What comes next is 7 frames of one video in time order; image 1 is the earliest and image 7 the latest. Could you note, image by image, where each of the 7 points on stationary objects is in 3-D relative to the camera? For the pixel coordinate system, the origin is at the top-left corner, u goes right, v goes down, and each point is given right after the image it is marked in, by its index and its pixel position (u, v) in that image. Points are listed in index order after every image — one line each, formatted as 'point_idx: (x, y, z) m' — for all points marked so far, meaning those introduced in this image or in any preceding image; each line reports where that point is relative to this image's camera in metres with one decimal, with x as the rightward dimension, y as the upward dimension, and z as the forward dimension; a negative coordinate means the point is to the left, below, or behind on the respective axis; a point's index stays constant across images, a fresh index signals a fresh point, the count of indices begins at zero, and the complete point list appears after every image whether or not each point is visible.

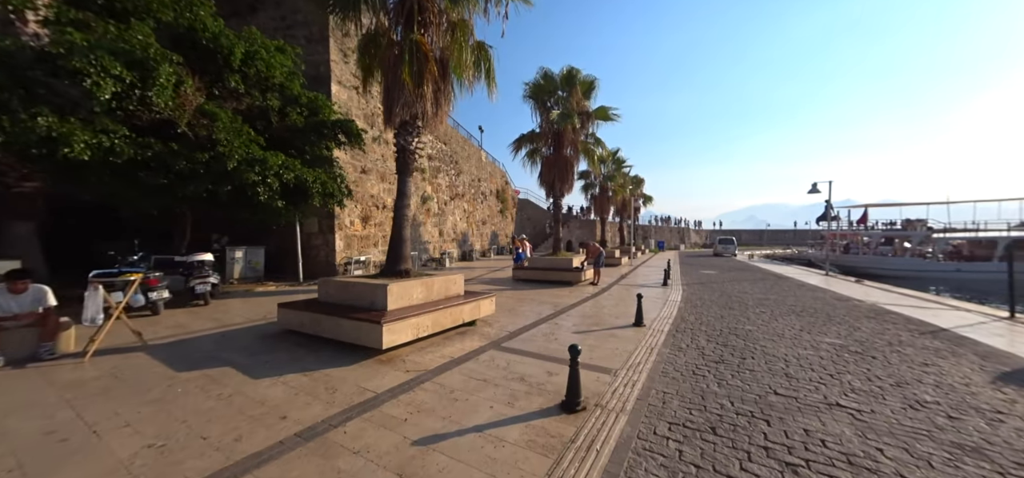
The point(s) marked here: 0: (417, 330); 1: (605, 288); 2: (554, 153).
0: (-1.2, -1.2, +4.5) m
1: (+3.0, -1.6, +11.2) m
2: (+1.6, +3.2, +12.7) m
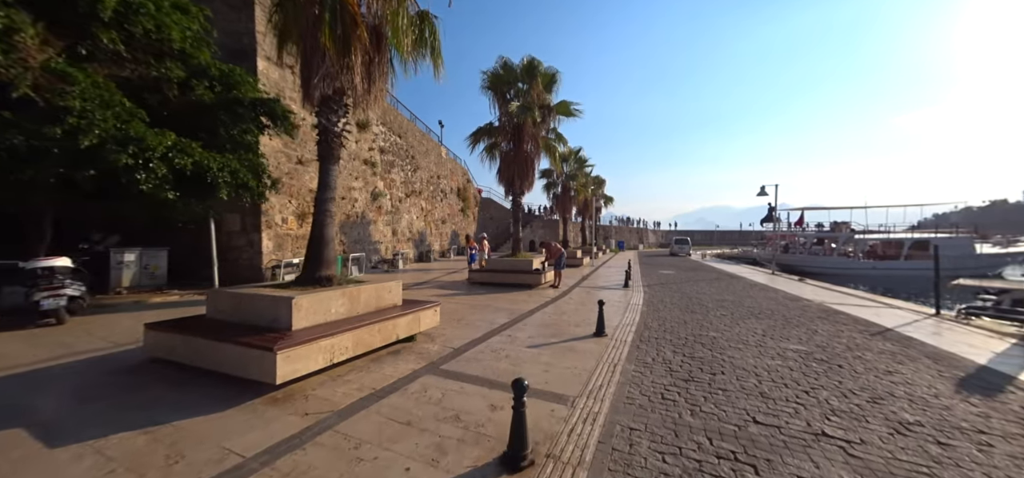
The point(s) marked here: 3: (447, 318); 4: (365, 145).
0: (-1.9, -1.2, +3.6) m
1: (+1.7, -1.6, +10.7) m
2: (+0.1, +3.2, +12.0) m
3: (-1.2, -1.5, +6.6) m
4: (-6.9, +4.3, +16.0) m
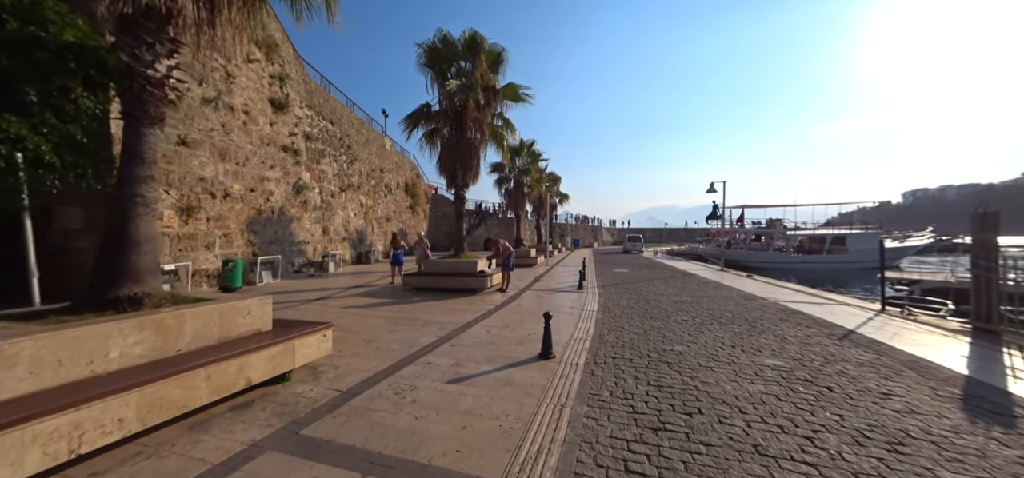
0: (-2.6, -1.2, +2.1) m
1: (+0.1, -1.6, +9.5) m
2: (-1.7, +3.2, +10.6) m
3: (-2.3, -1.5, +5.1) m
4: (-9.1, +4.4, +13.8) m
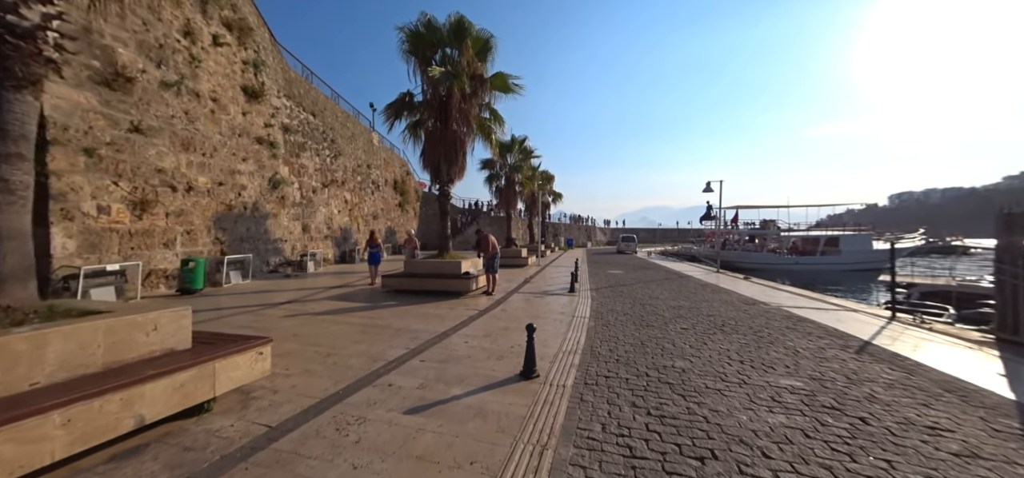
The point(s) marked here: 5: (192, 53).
0: (-2.8, -1.2, +1.4) m
1: (-0.3, -1.5, +8.9) m
2: (-2.1, +3.3, +9.9) m
3: (-2.6, -1.5, +4.4) m
4: (-9.5, +4.5, +13.0) m
5: (-9.4, +5.5, +10.1) m
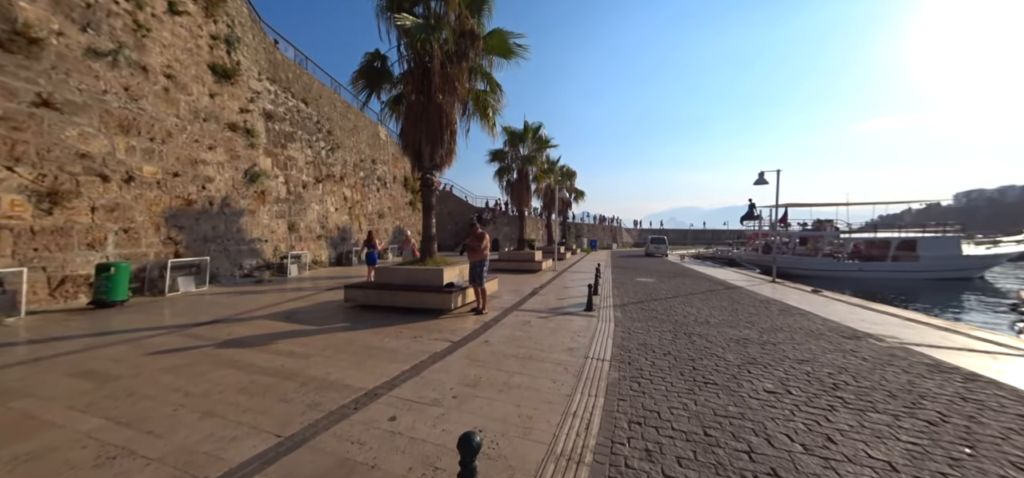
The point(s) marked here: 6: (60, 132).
0: (-3.4, -1.2, -0.6) m
1: (-0.4, -1.6, +6.7) m
2: (-2.0, +3.3, +7.8) m
3: (-3.0, -1.5, +2.4) m
4: (-9.2, +4.5, +11.4) m
5: (-9.3, +5.5, +8.6) m
6: (-9.2, +2.2, +7.0) m
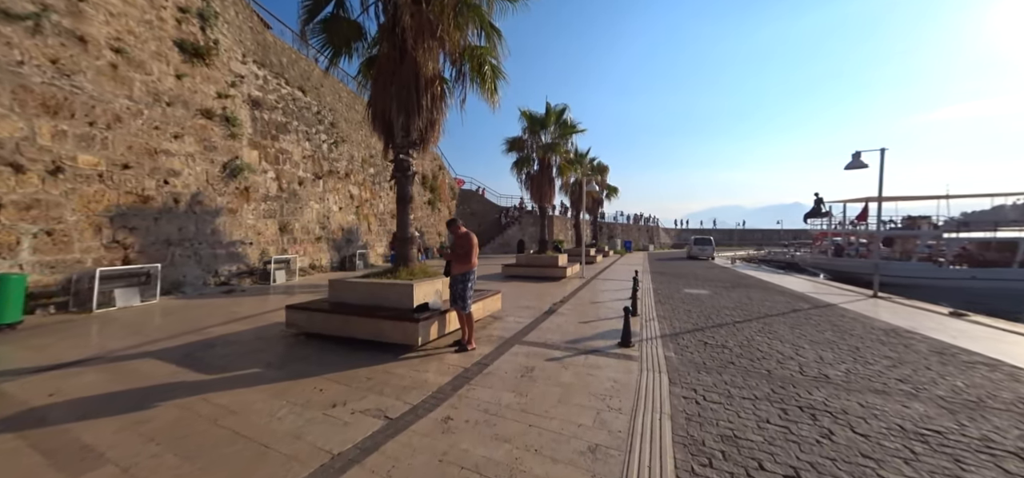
0: (-4.1, -1.2, -2.5) m
1: (-0.4, -1.6, +4.4) m
2: (-2.0, +3.2, +5.8) m
3: (-3.4, -1.5, +0.4) m
4: (-8.8, +4.4, +10.0) m
5: (-9.2, +5.4, +7.2) m
6: (-9.2, +2.1, +5.6) m
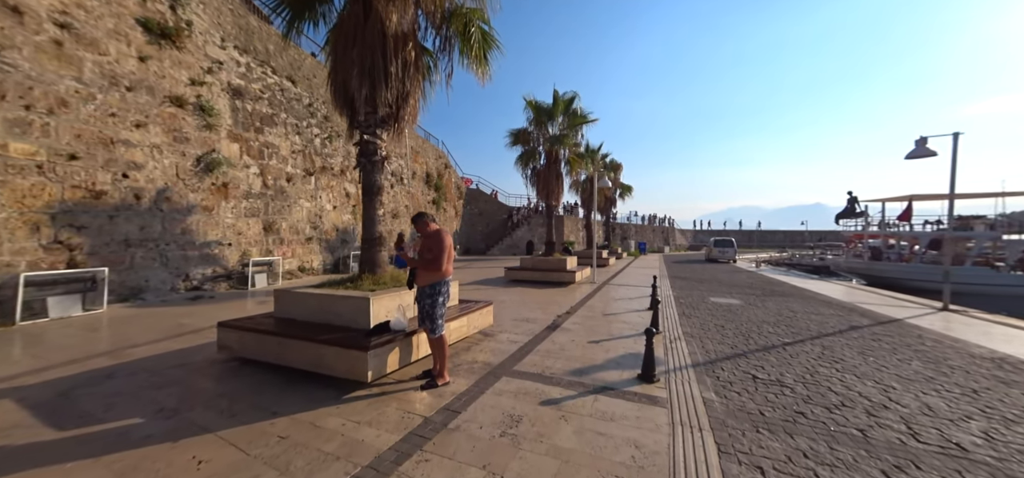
0: (-4.5, -1.2, -3.6) m
1: (-0.6, -1.6, +3.2) m
2: (-2.1, +3.2, +4.6) m
3: (-3.7, -1.5, -0.7) m
4: (-8.8, +4.4, +9.1) m
5: (-9.3, +5.4, +6.3) m
6: (-9.3, +2.1, +4.7) m
